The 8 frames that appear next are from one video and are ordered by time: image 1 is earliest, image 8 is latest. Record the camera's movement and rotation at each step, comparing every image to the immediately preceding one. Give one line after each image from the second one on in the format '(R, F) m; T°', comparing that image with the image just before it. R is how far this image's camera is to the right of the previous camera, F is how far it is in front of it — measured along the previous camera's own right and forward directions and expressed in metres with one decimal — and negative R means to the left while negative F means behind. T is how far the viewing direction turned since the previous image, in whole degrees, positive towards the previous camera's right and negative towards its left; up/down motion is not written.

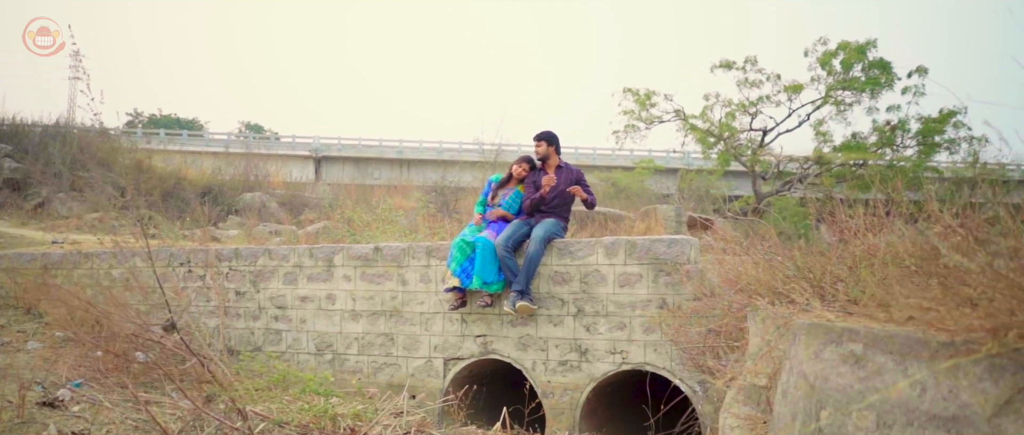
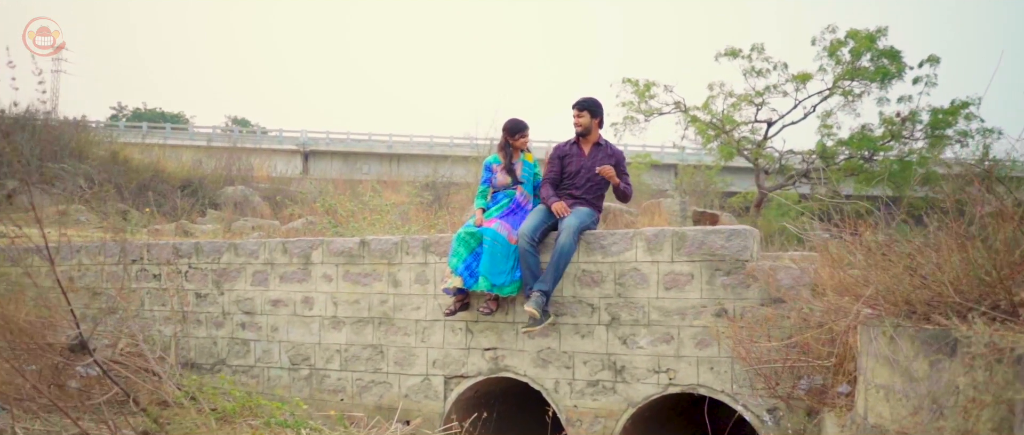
(-0.2, +1.3) m; +1°
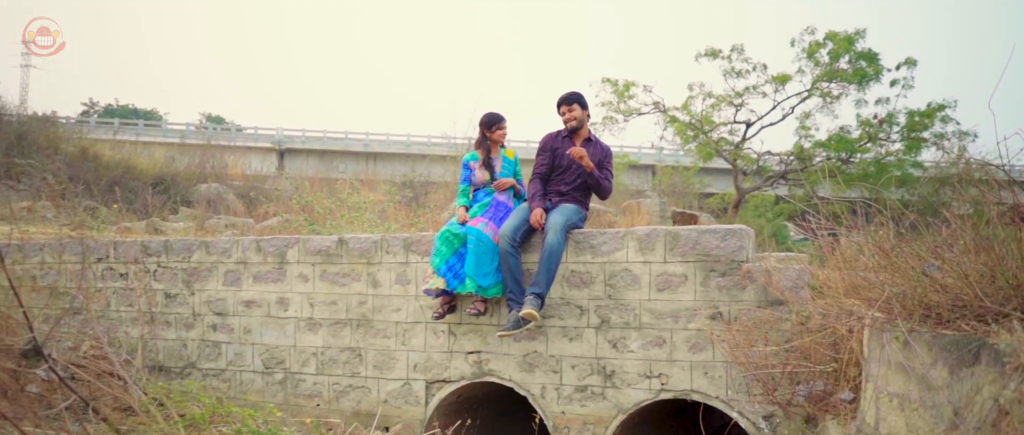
(-0.1, +0.2) m; +2°
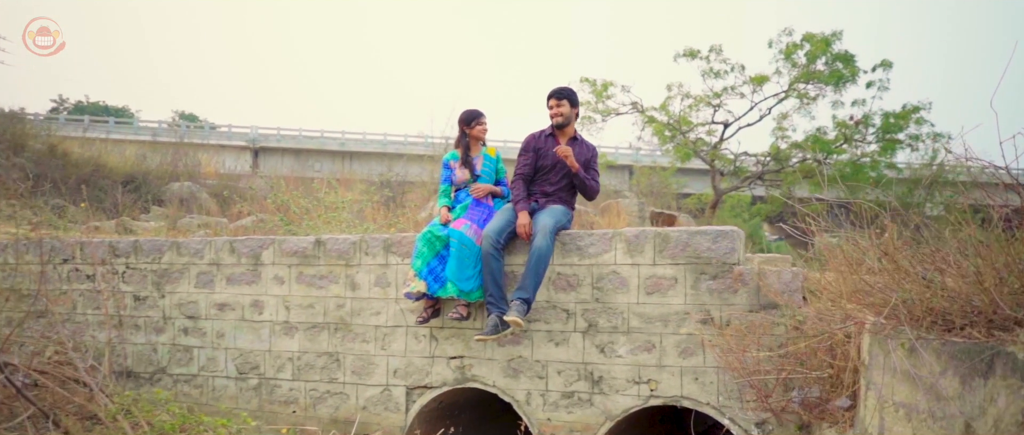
(-0.1, +0.2) m; +2°
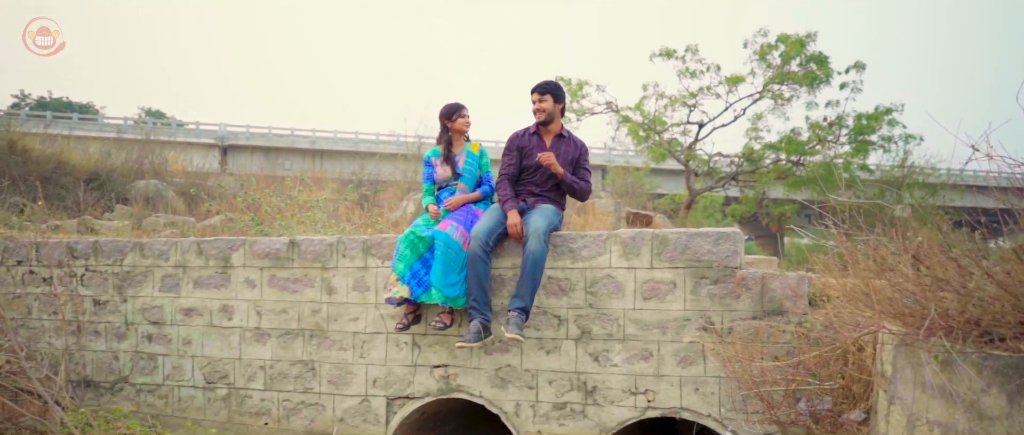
(-0.1, +0.3) m; +2°
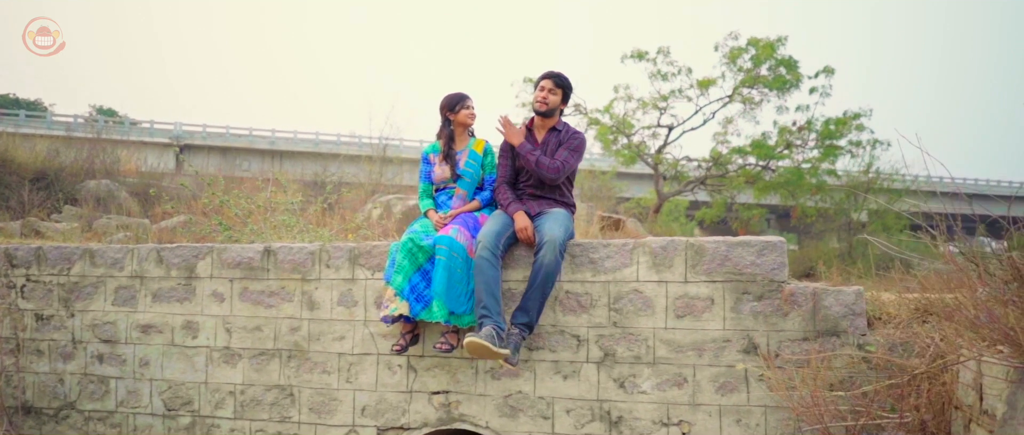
(-0.3, +0.6) m; +3°
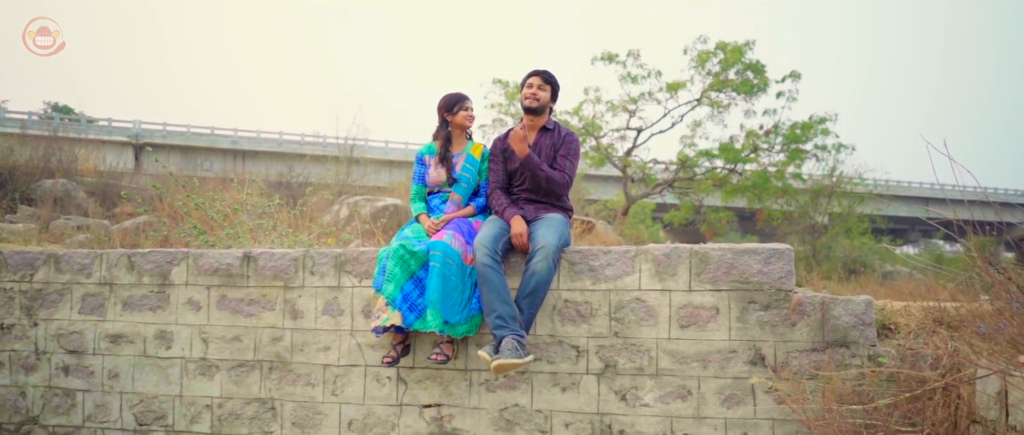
(-0.2, +0.2) m; +3°
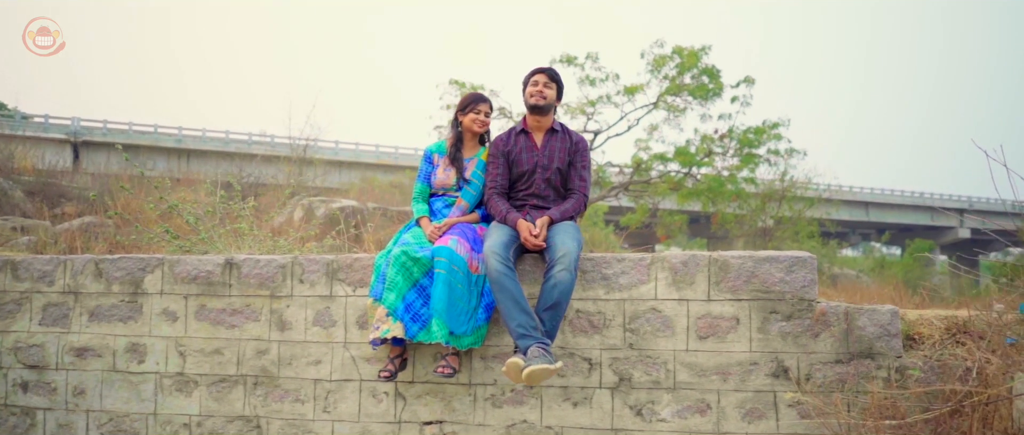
(-0.3, +0.2) m; +4°
